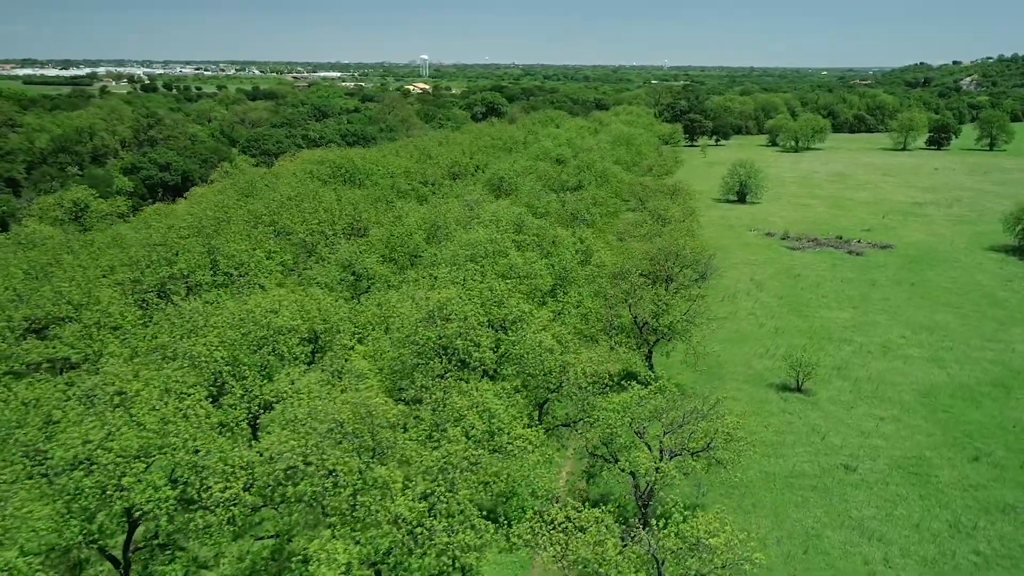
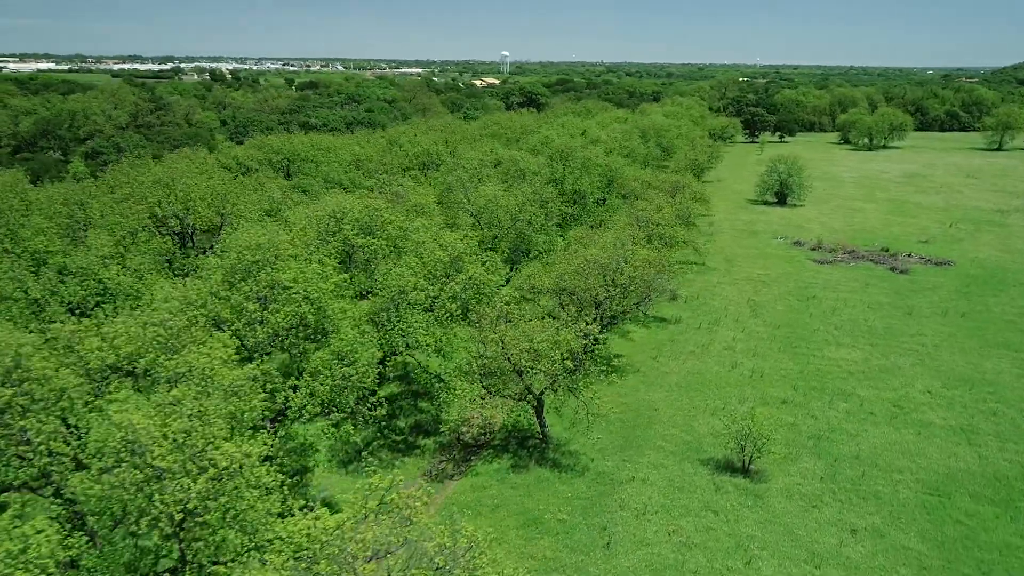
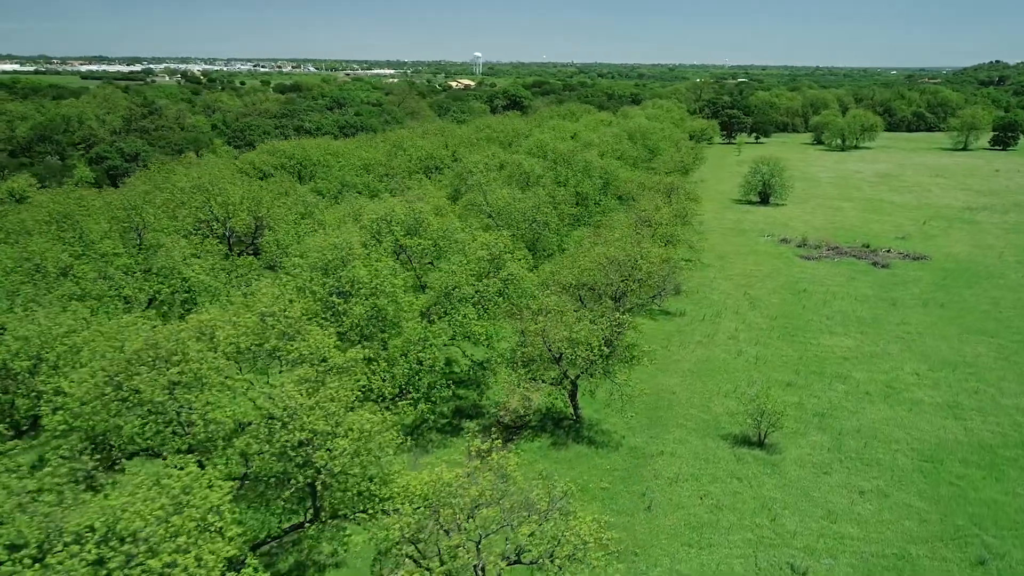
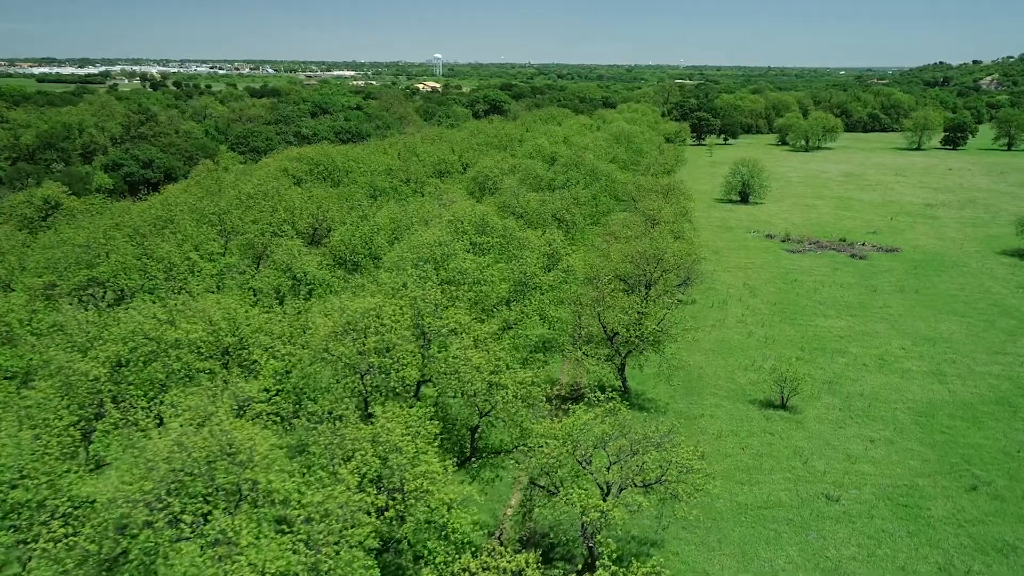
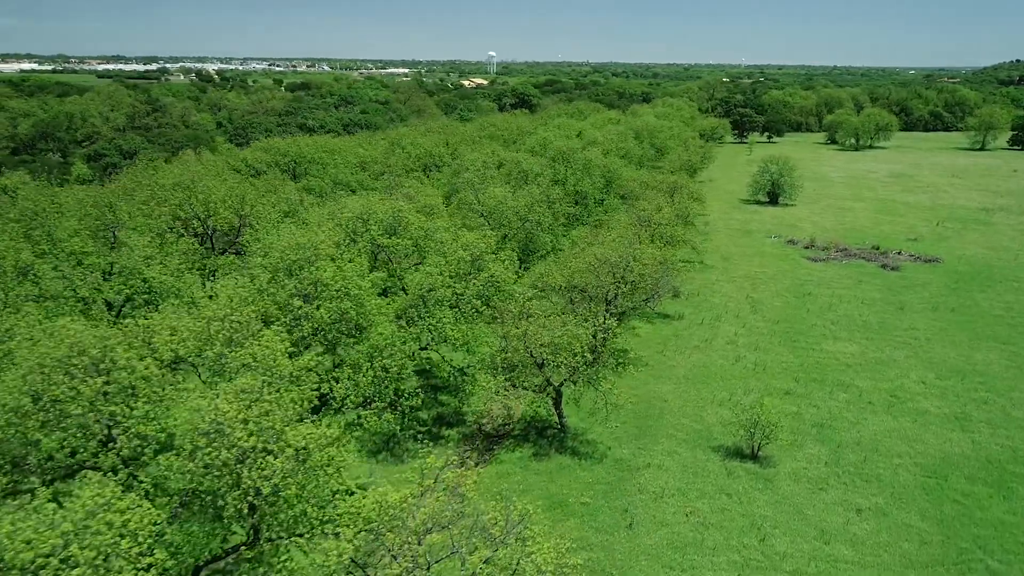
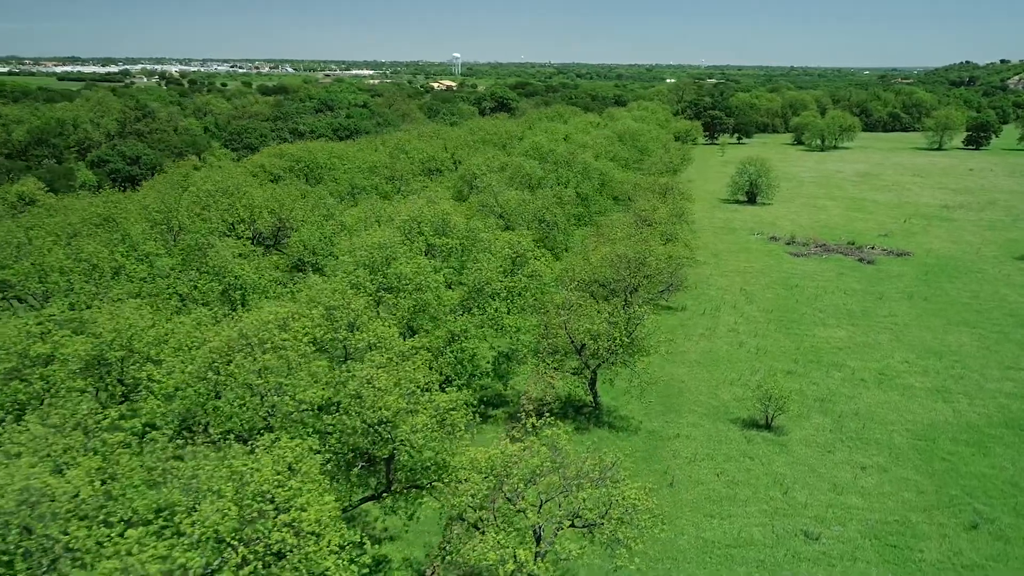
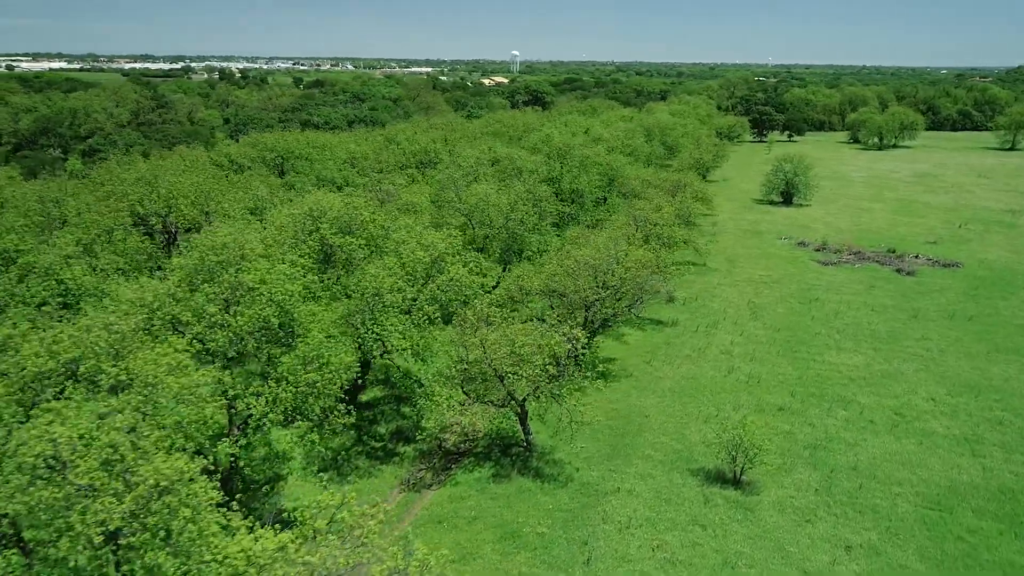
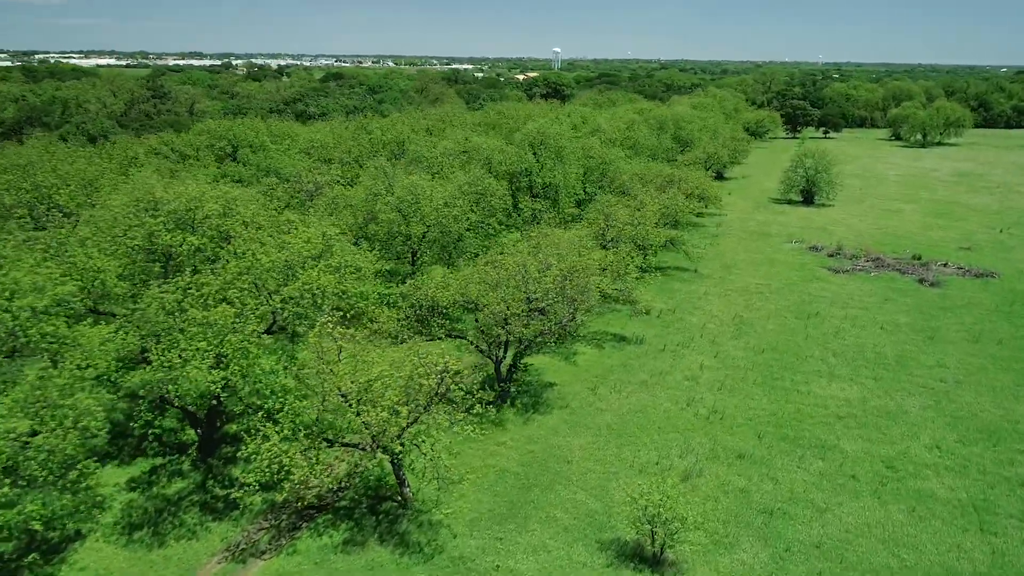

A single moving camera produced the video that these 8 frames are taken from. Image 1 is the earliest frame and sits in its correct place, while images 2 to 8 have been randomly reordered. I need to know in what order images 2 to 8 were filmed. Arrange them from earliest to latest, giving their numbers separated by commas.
4, 6, 3, 5, 2, 7, 8
